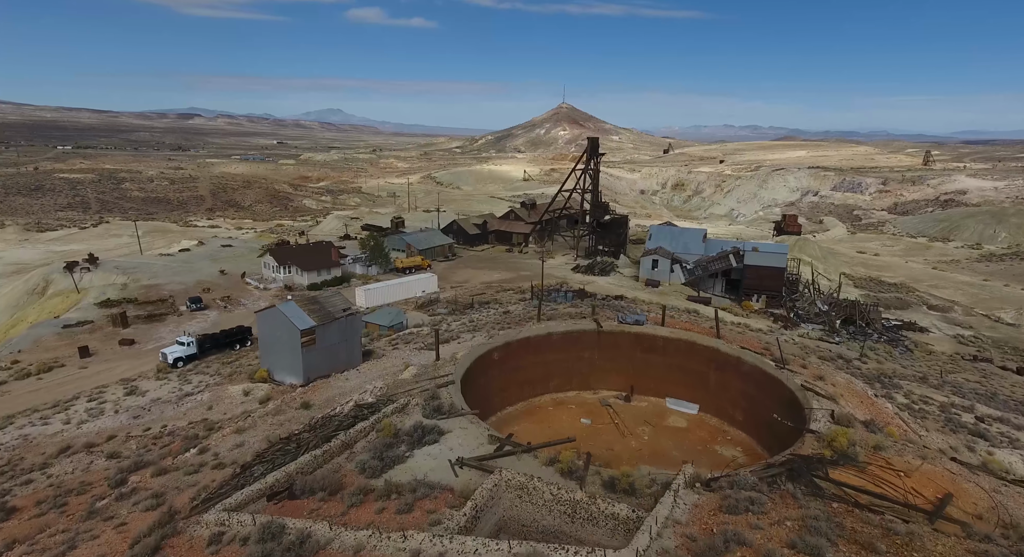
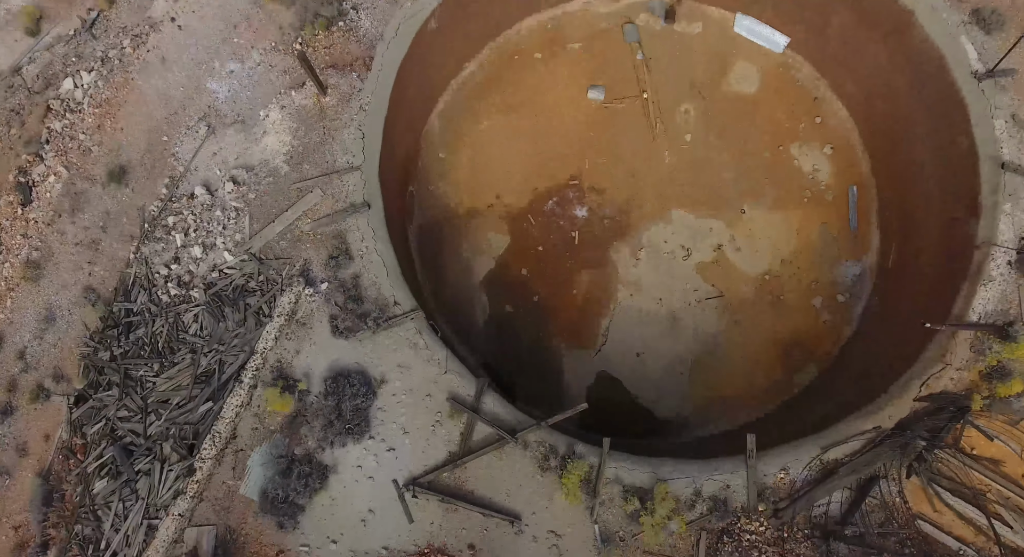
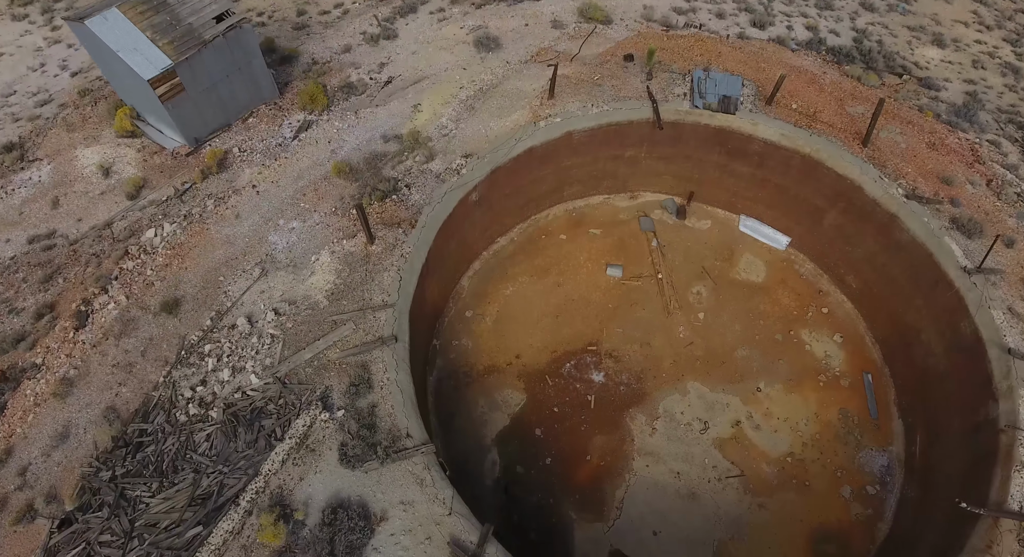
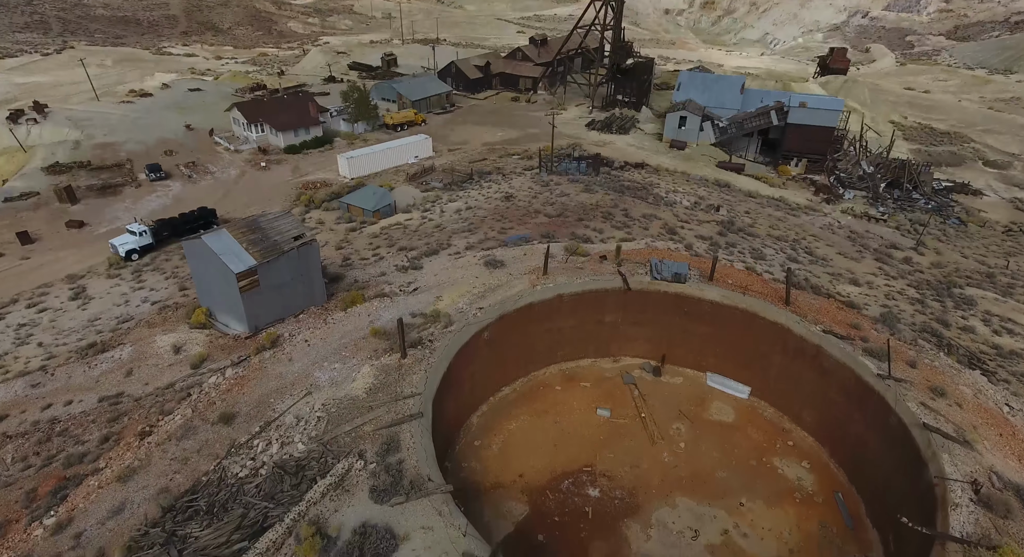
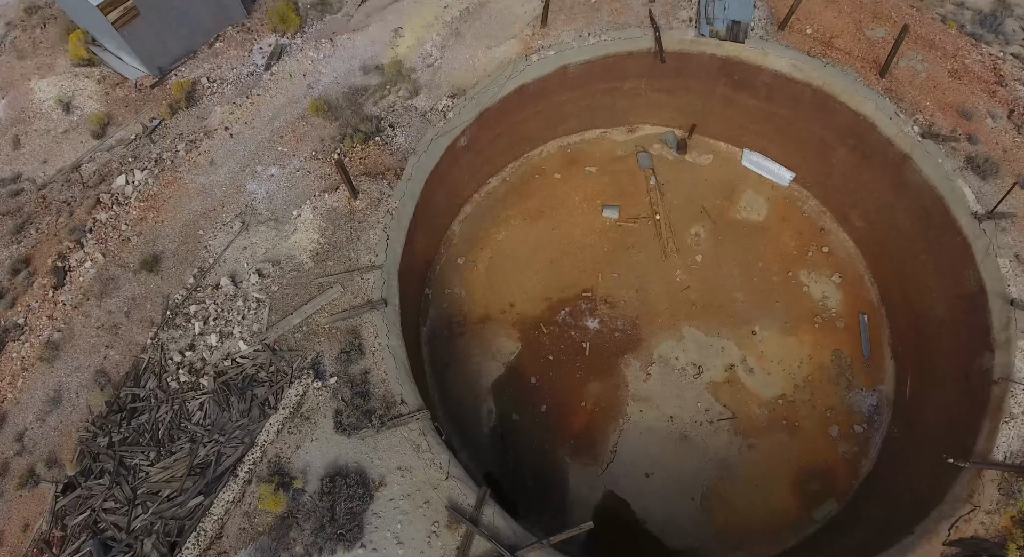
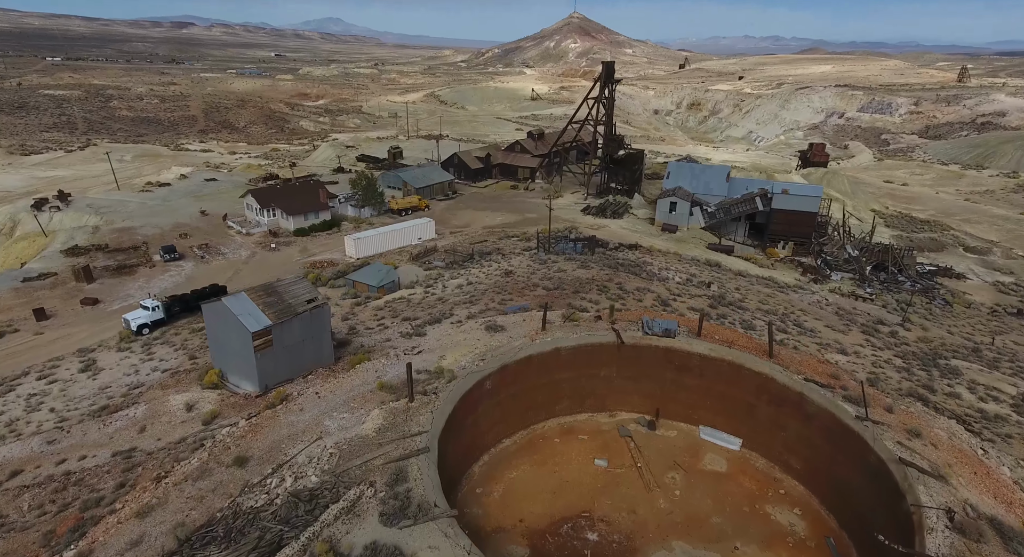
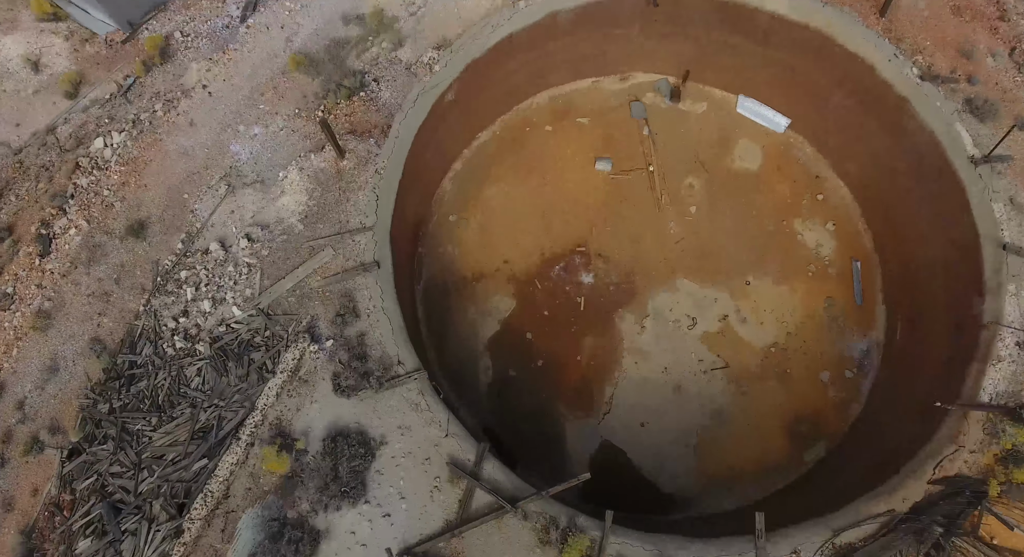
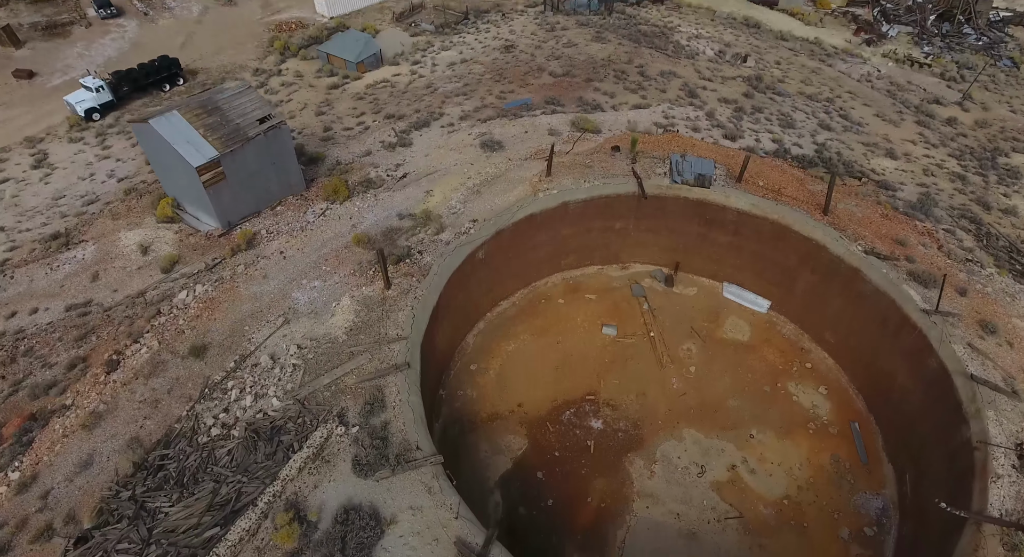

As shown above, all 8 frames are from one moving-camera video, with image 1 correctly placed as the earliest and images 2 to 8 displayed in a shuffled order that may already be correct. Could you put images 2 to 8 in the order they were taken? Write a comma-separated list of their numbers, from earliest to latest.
6, 4, 8, 3, 5, 7, 2
